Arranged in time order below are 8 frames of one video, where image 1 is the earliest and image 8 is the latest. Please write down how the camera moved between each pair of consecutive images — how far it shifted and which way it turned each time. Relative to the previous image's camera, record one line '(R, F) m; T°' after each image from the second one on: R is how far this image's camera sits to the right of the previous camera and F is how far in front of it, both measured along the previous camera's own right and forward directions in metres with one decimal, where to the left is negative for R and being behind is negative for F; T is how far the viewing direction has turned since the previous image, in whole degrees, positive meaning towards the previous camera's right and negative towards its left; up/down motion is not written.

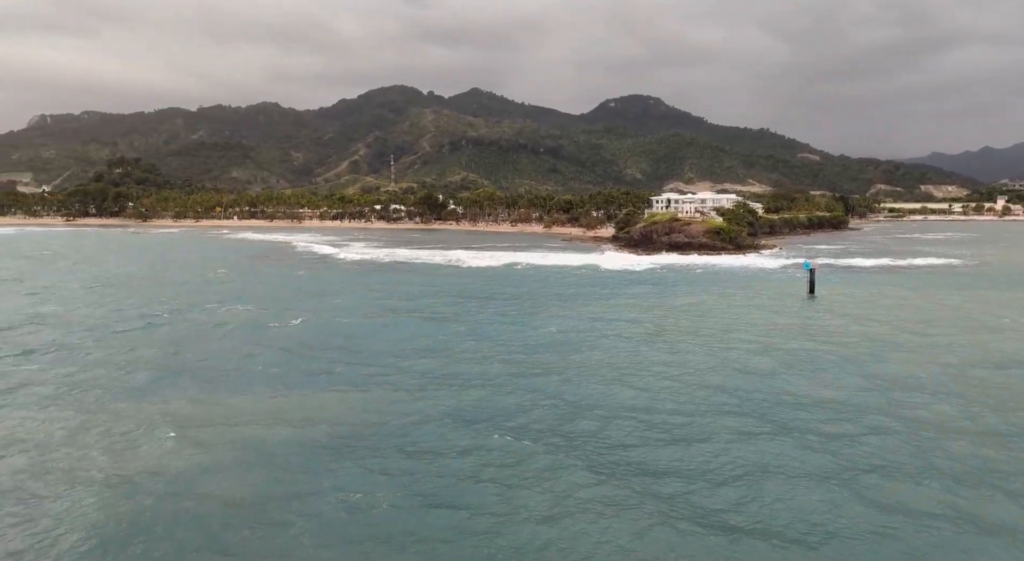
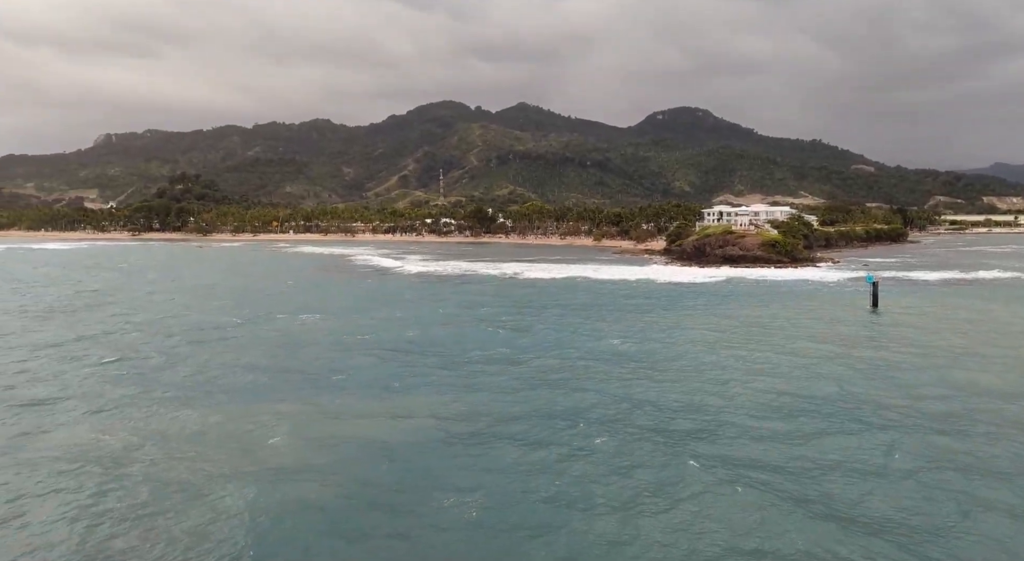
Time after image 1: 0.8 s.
(-0.9, -1.1) m; -4°
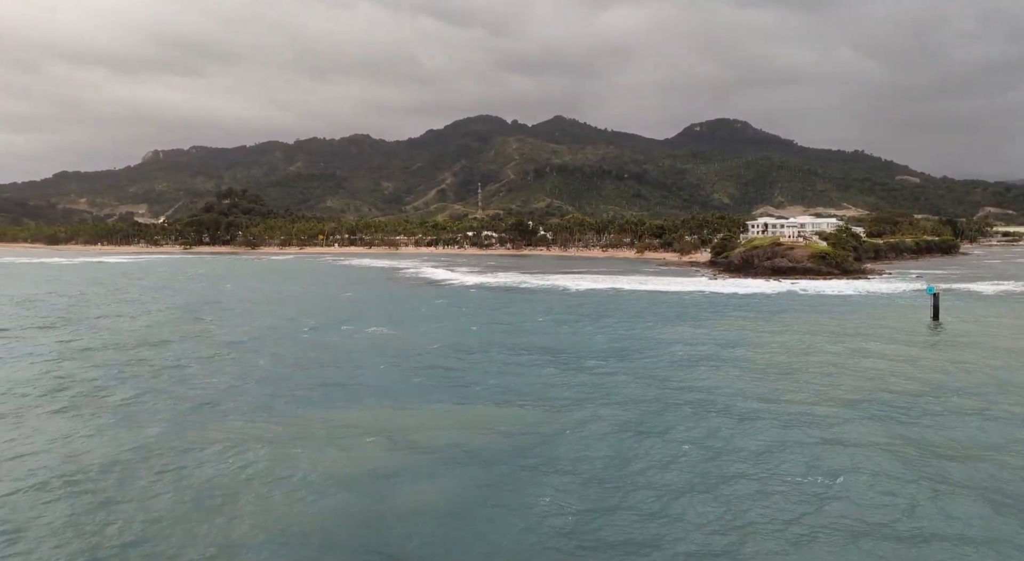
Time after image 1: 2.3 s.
(-1.9, -2.0) m; -3°
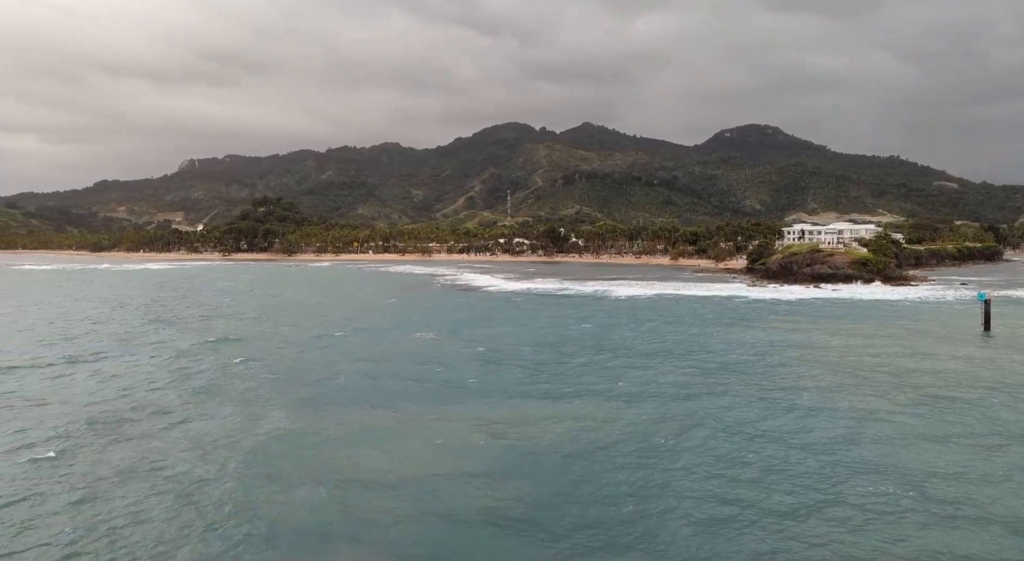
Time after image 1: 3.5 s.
(-1.6, -1.5) m; -2°
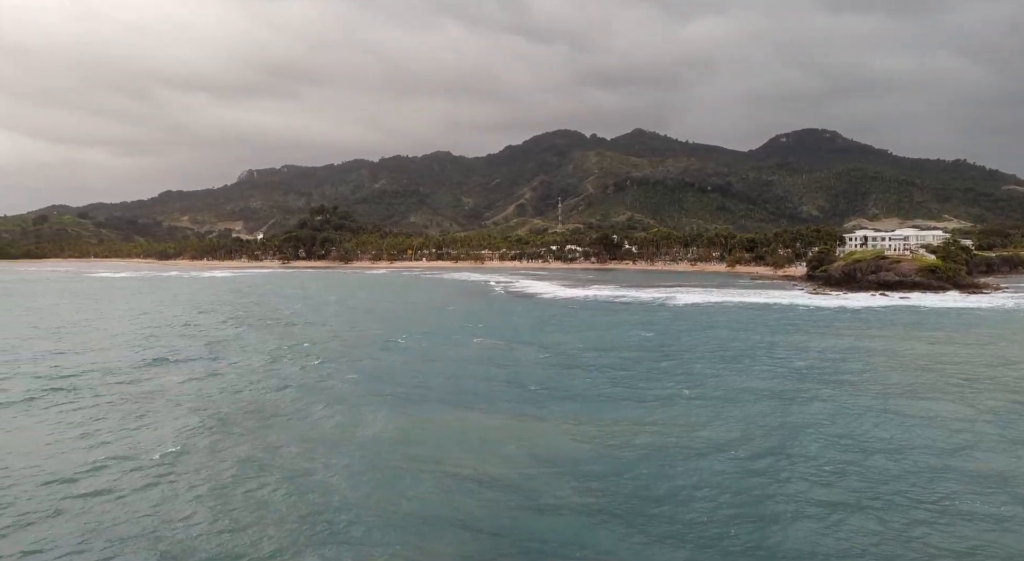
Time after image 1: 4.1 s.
(-0.9, -0.7) m; -4°
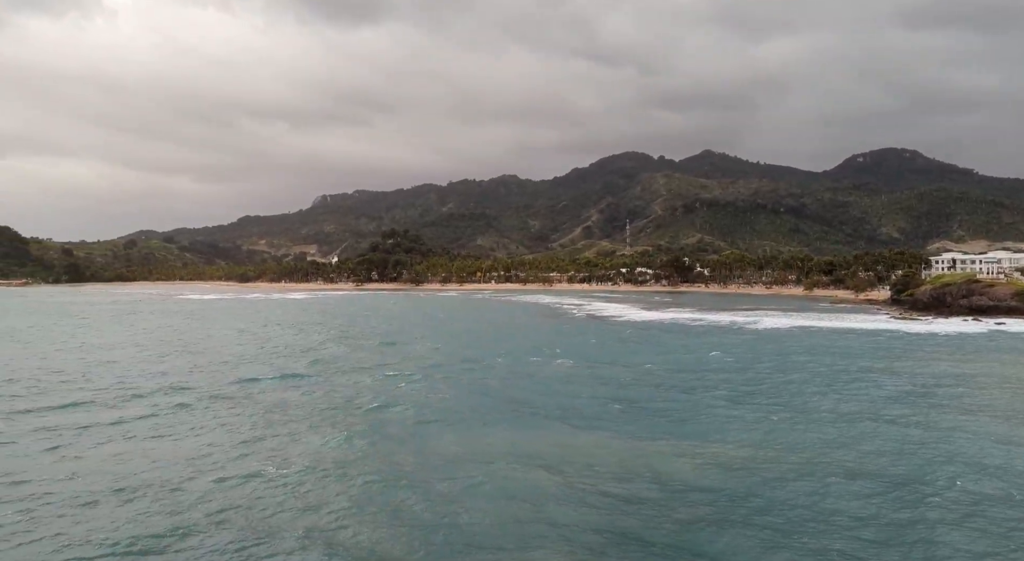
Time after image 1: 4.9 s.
(-1.2, -1.0) m; -5°
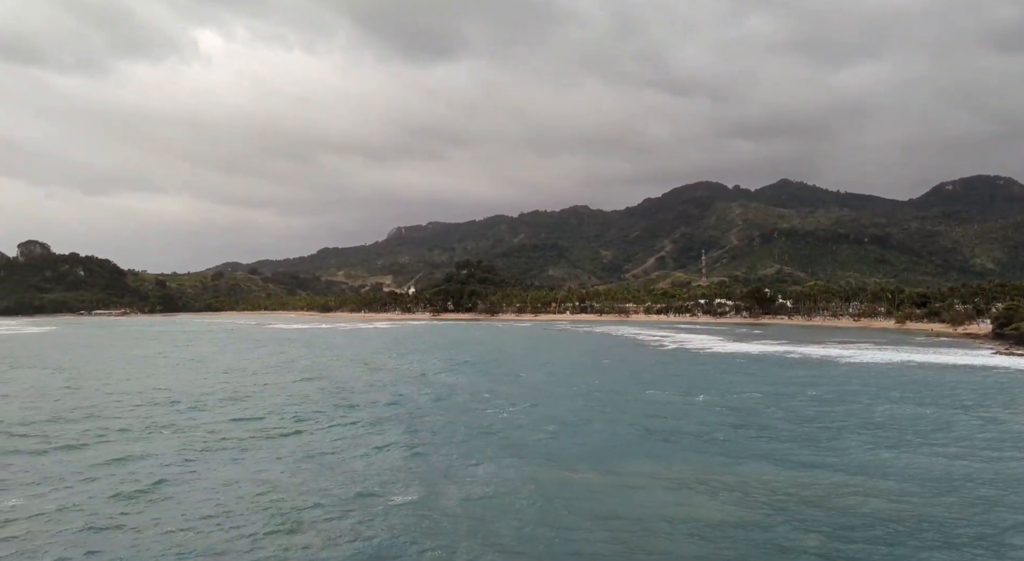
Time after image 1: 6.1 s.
(-2.0, -1.4) m; -5°
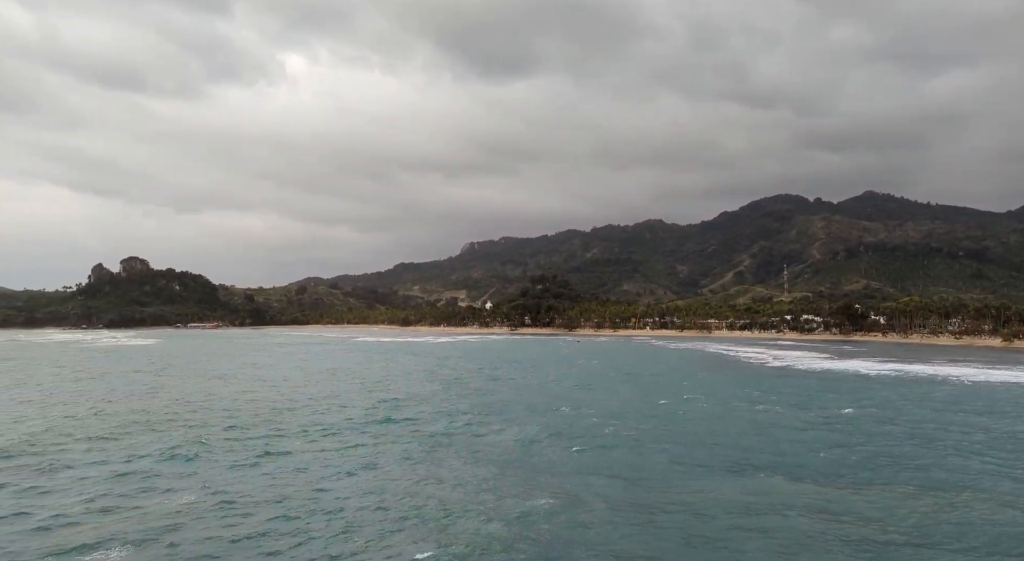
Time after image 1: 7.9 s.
(-3.3, -2.0) m; -5°
